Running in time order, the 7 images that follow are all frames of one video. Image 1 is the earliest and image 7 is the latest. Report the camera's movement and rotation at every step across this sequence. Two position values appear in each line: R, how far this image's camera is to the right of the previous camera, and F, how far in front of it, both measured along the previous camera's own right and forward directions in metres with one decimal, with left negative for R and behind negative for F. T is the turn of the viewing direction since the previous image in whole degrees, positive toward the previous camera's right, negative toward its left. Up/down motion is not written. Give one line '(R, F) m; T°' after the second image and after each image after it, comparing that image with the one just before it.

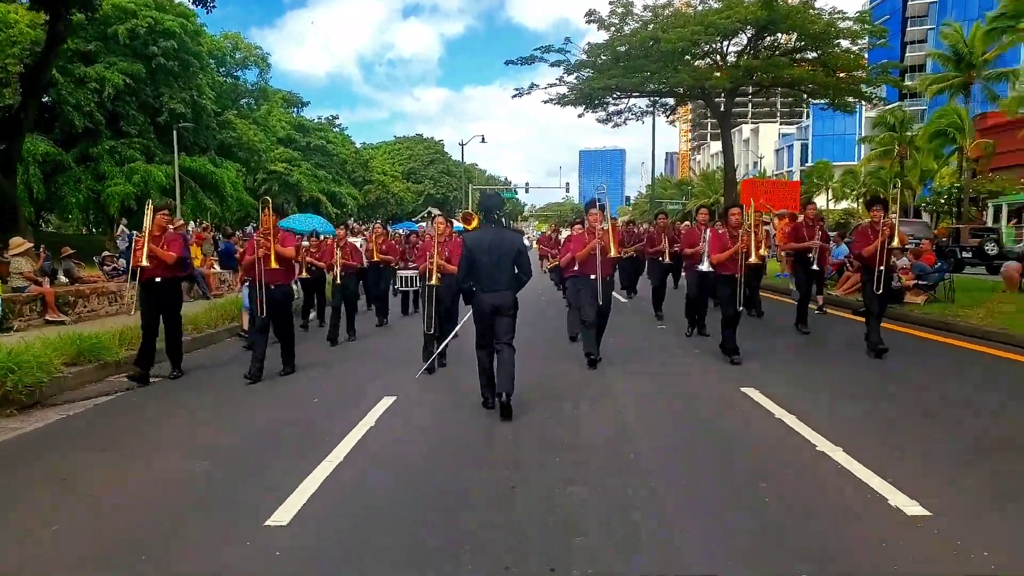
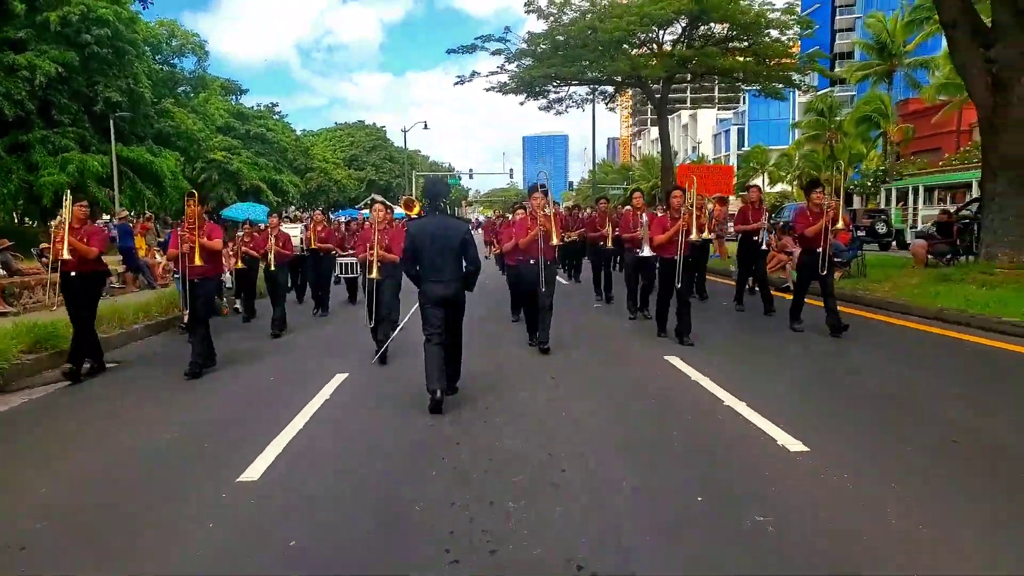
(0.0, -0.4) m; +4°
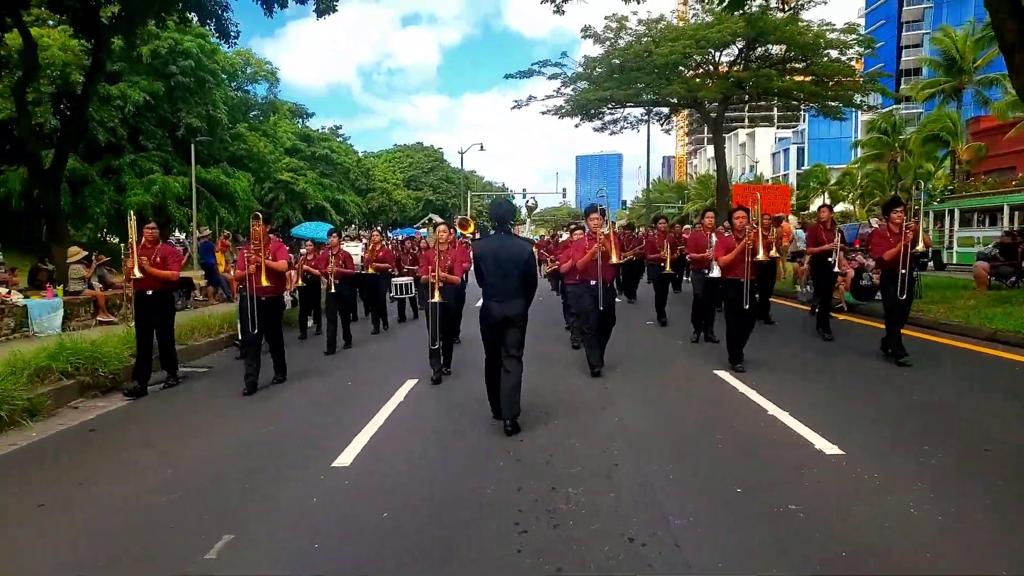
(0.0, -0.4) m; -4°
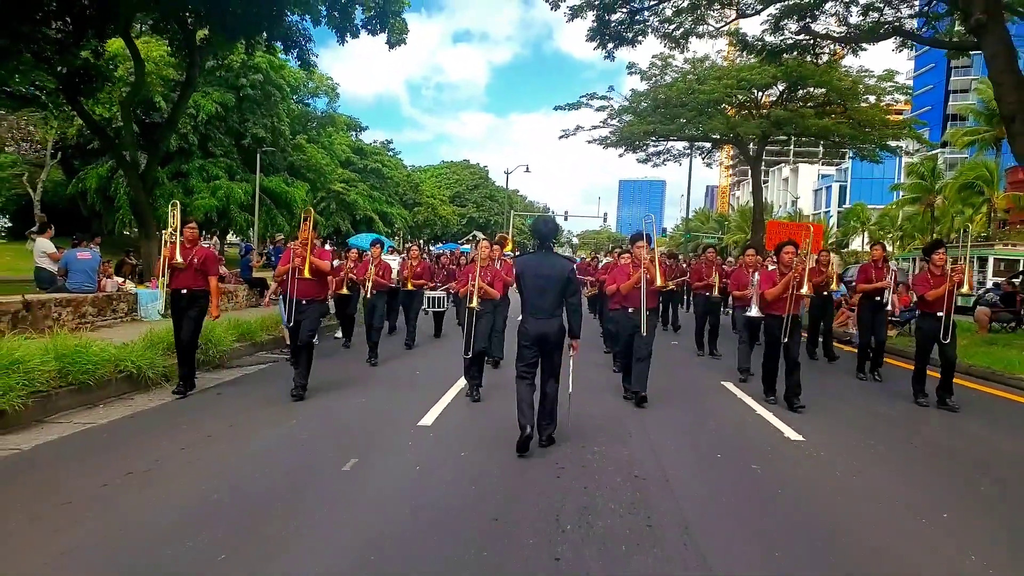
(-0.1, -1.1) m; -3°
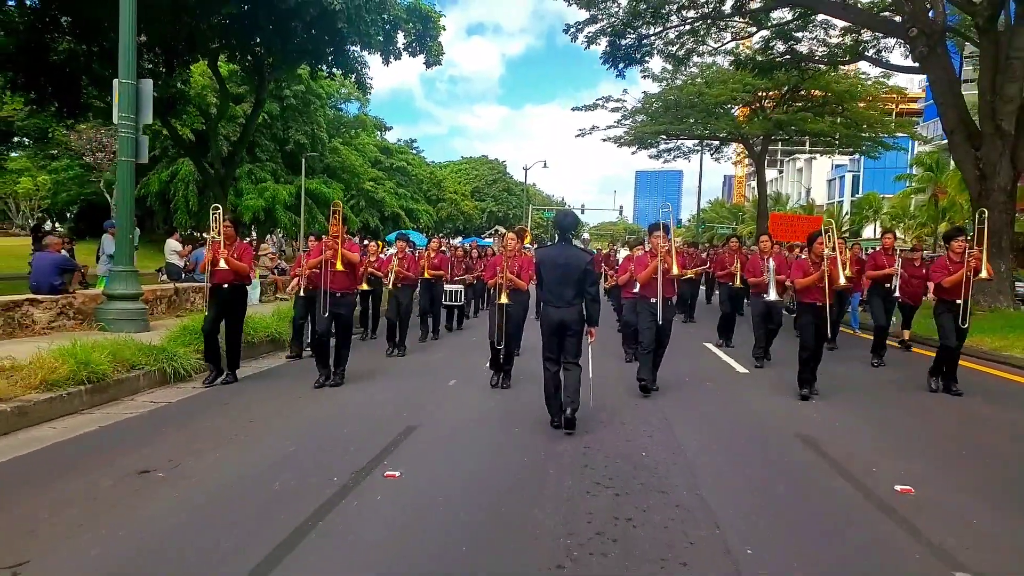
(-0.2, -2.1) m; -1°
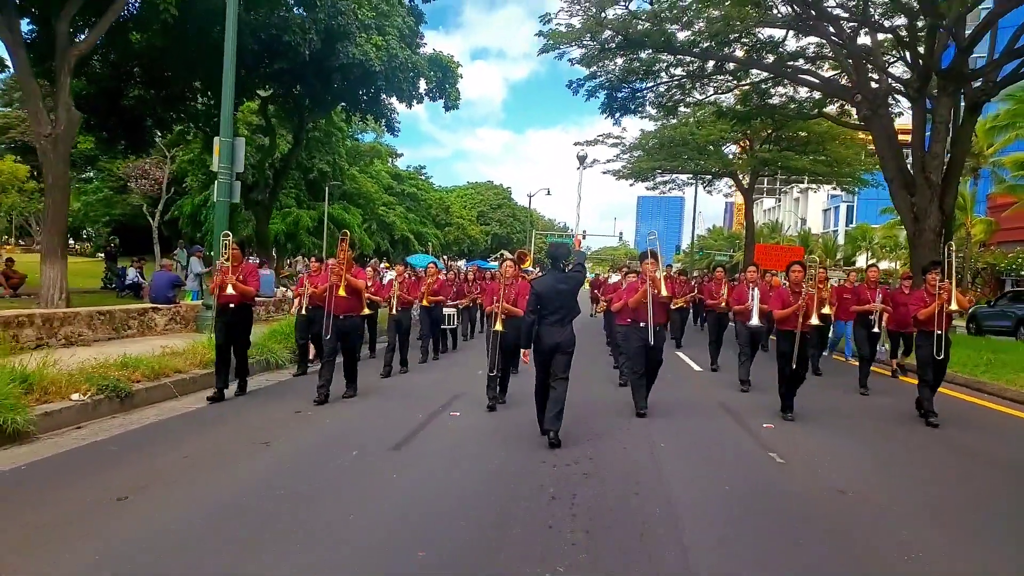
(-0.1, -2.0) m; 0°
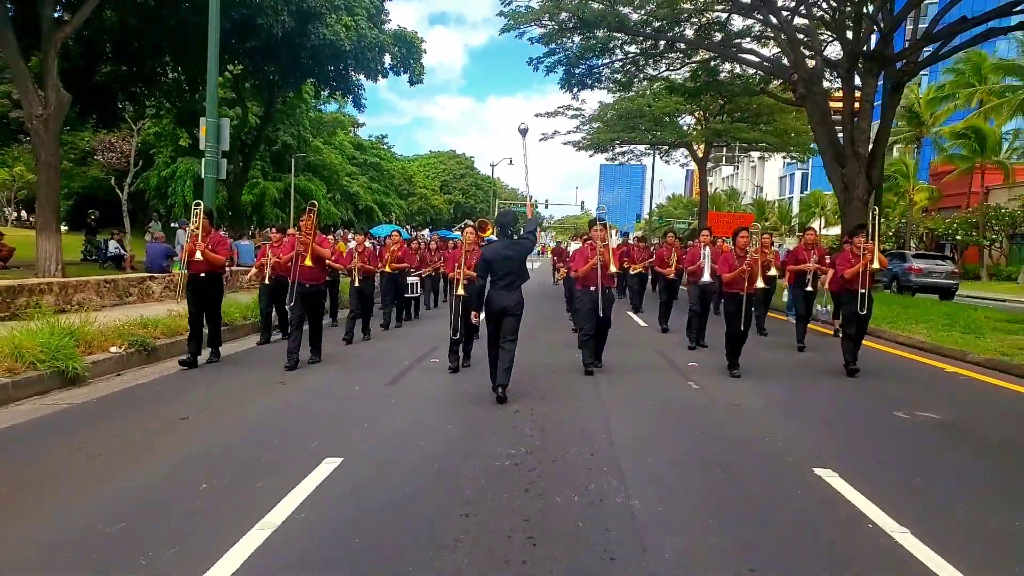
(0.0, -1.0) m; +3°
